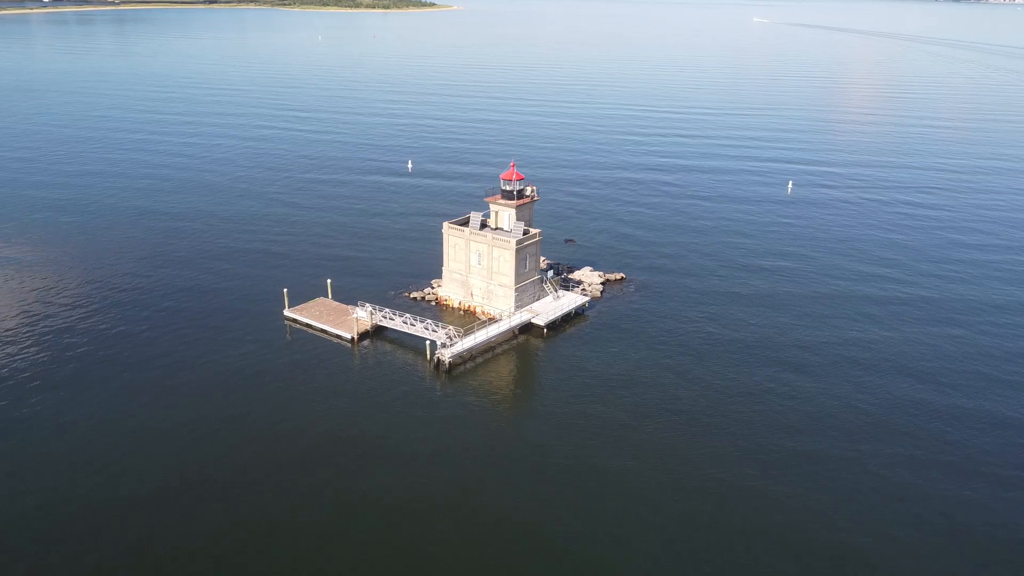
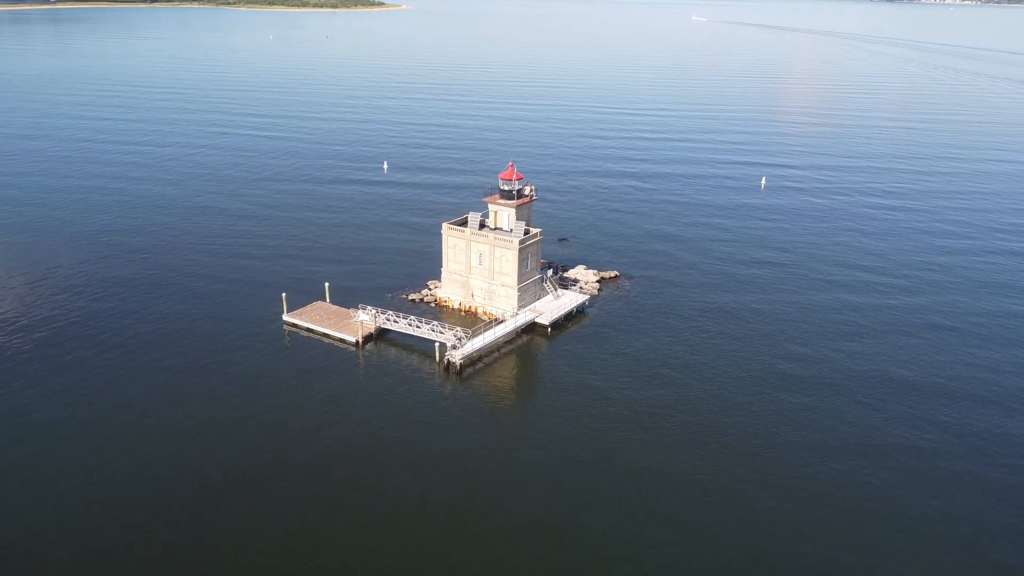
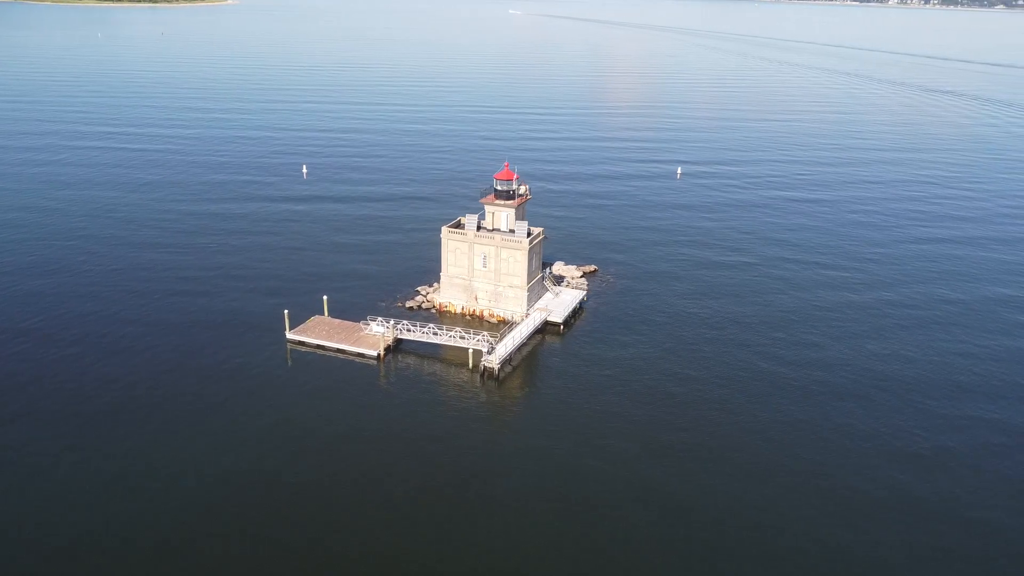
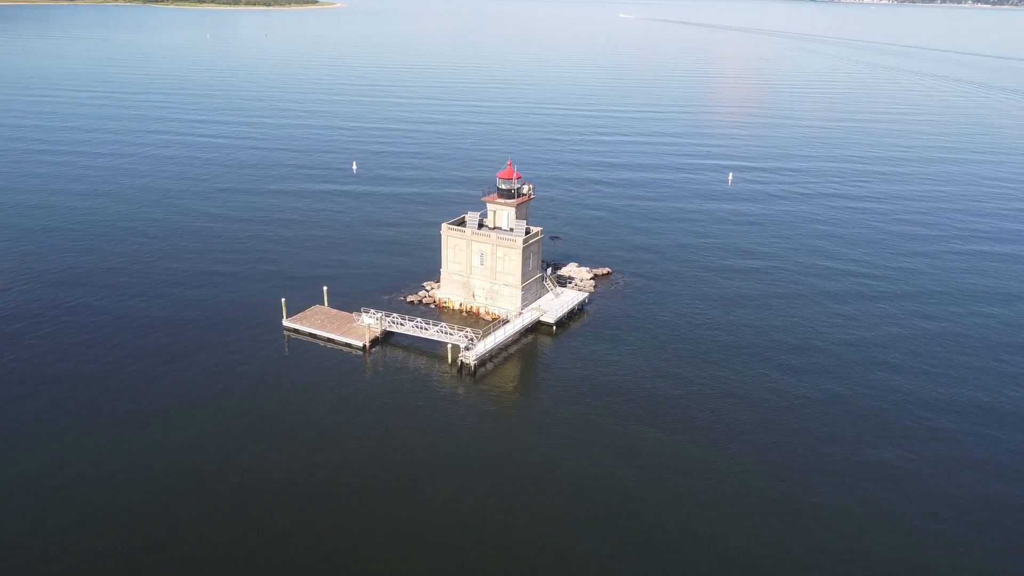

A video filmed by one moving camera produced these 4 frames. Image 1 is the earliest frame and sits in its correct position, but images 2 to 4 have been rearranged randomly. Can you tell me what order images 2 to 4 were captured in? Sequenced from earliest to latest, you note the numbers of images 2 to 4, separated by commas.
2, 4, 3
